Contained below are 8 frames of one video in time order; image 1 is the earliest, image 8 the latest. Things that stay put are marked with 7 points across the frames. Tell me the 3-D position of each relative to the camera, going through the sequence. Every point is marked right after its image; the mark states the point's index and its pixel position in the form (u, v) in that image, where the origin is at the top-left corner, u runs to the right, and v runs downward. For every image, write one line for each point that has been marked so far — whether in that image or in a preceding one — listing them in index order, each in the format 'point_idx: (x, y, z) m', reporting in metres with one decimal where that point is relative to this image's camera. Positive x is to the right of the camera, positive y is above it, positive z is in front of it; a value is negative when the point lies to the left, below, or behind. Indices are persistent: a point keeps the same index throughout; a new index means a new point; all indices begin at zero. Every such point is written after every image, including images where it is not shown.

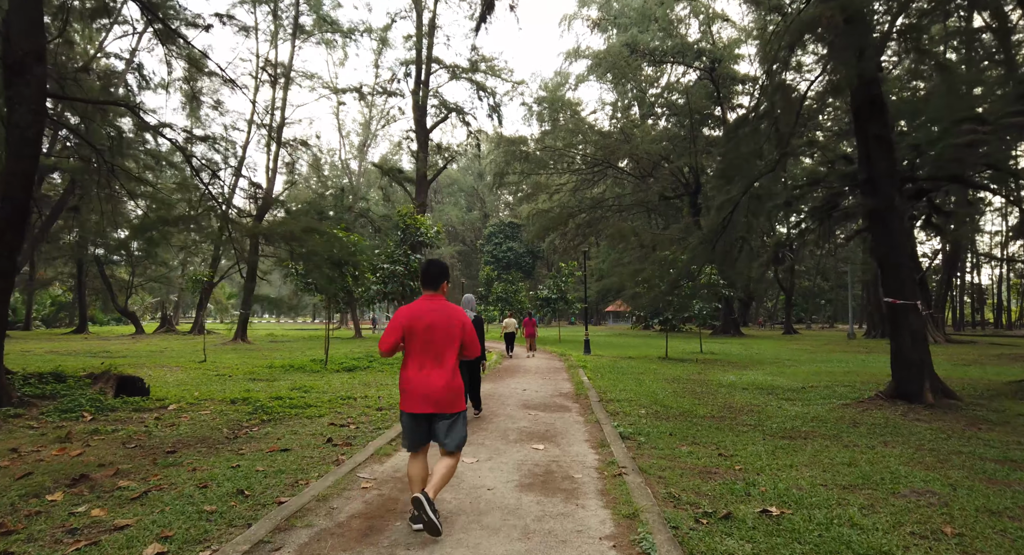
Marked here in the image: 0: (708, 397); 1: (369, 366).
0: (+3.0, -1.9, +10.1) m
1: (-3.3, -2.1, +15.2) m
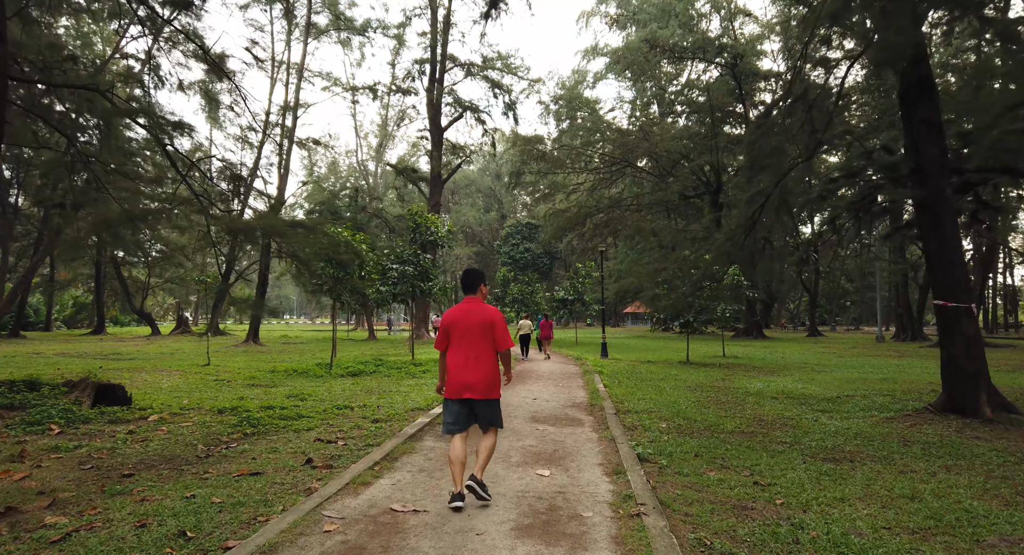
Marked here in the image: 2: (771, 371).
0: (+3.2, -1.9, +9.3) m
1: (-3.0, -2.1, +14.6) m
2: (+6.3, -2.3, +15.9) m
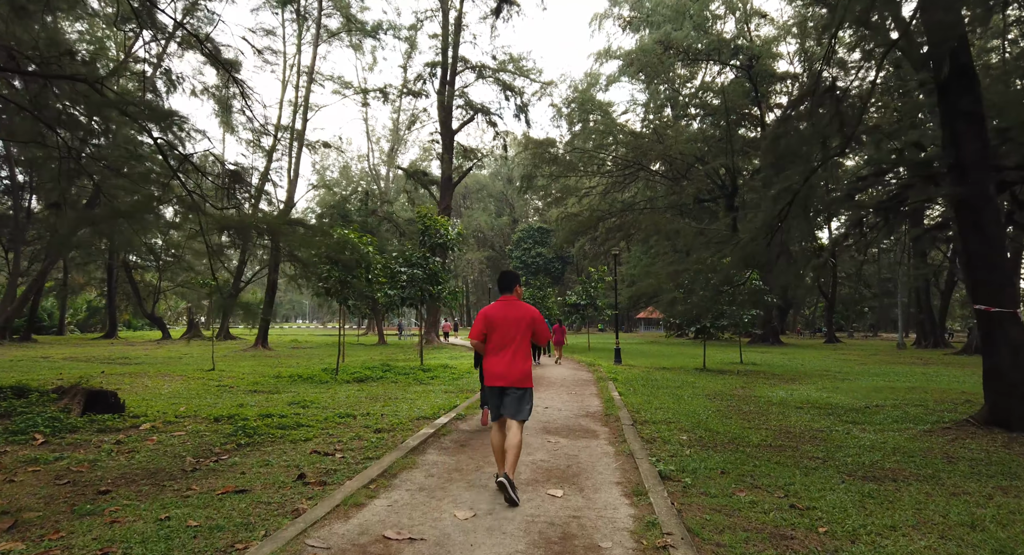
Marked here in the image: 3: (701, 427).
0: (+3.3, -1.9, +8.8) m
1: (-2.8, -2.2, +14.2) m
2: (+6.6, -2.4, +15.3) m
3: (+2.3, -1.8, +7.7) m
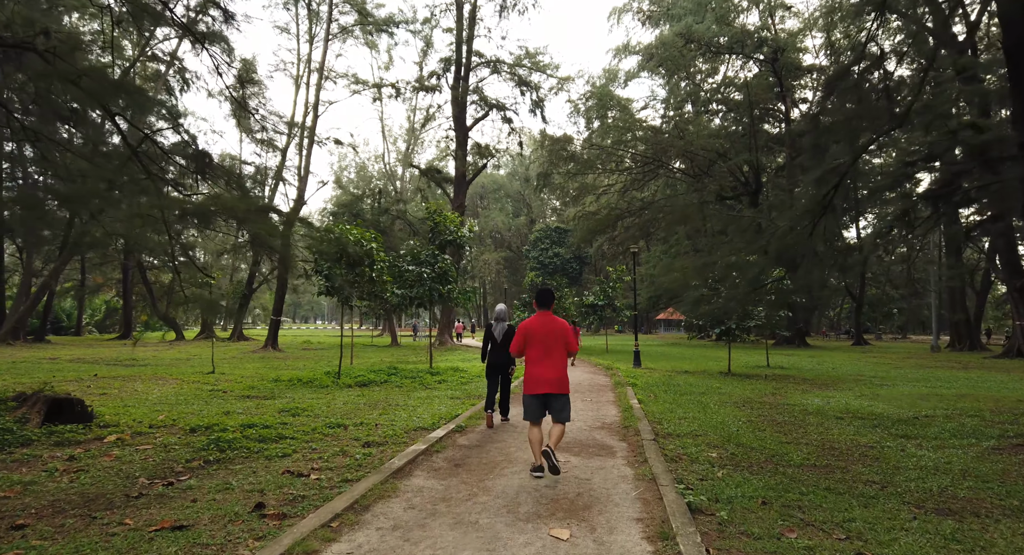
0: (+3.4, -1.8, +7.8) m
1: (-2.6, -2.1, +13.4) m
2: (+6.8, -2.3, +14.3) m
3: (+2.3, -1.7, +6.8) m
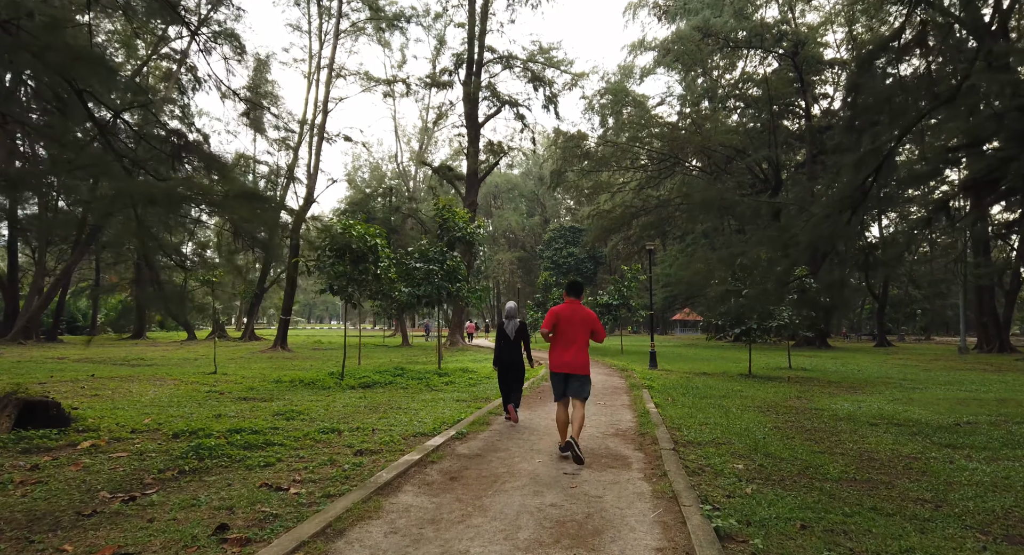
0: (+3.5, -1.8, +7.2) m
1: (-2.3, -2.1, +12.9) m
2: (+7.1, -2.3, +13.5) m
3: (+2.4, -1.7, +6.2) m
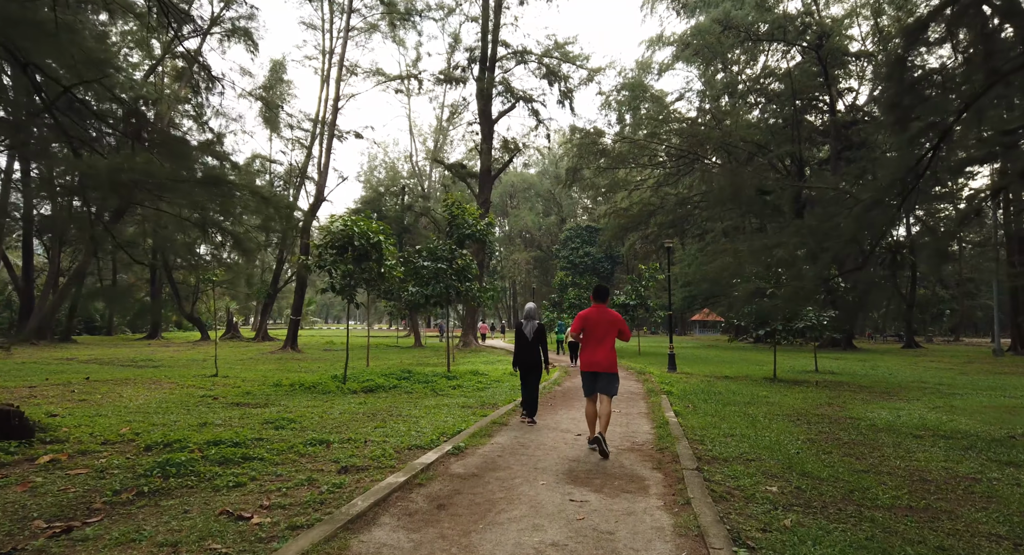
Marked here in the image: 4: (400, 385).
0: (+3.5, -1.8, +6.4) m
1: (-2.1, -2.0, +12.3) m
2: (+7.3, -2.3, +12.7) m
3: (+2.4, -1.6, +5.5) m
4: (-2.1, -2.1, +12.6) m
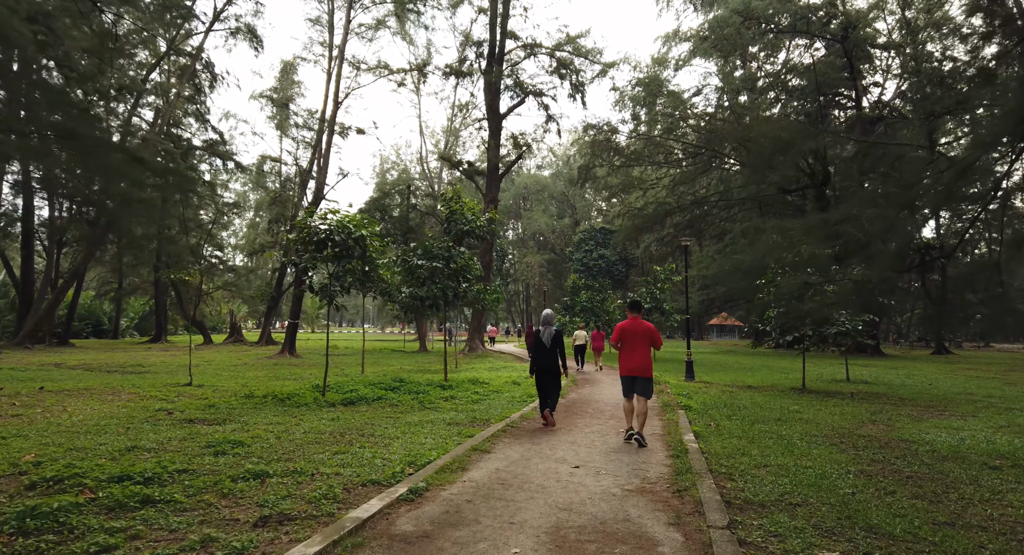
0: (+3.4, -1.7, +5.0) m
1: (-2.2, -2.0, +11.1) m
2: (+7.3, -2.2, +11.2) m
3: (+2.2, -1.6, +4.1) m
4: (-2.2, -2.1, +11.3) m
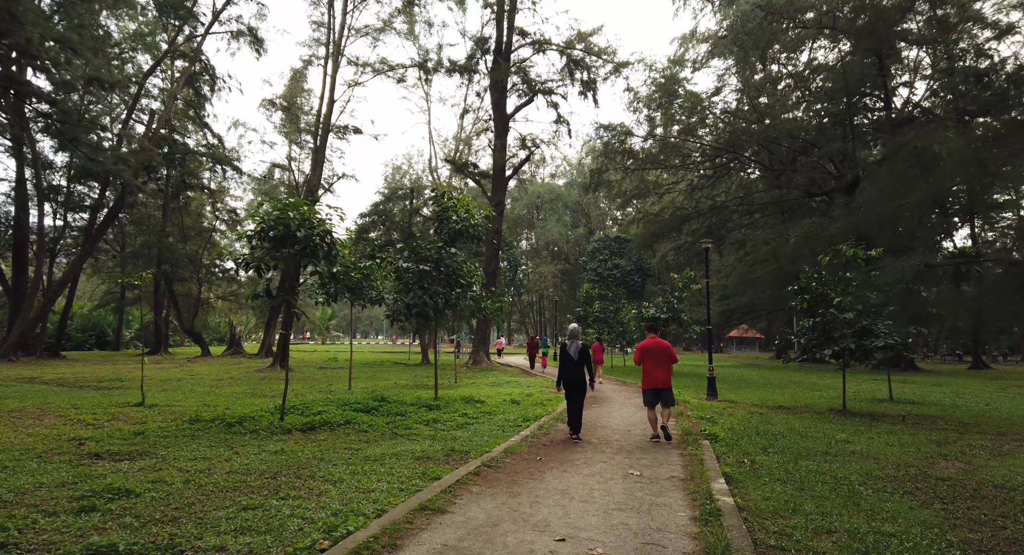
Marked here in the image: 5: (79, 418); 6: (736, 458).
0: (+3.1, -1.6, +3.3) m
1: (-2.3, -2.1, +9.4) m
2: (+7.1, -2.3, +9.3) m
3: (+1.9, -1.5, +2.4) m
4: (-2.3, -2.1, +9.7) m
5: (-6.2, -2.0, +9.3) m
6: (+2.4, -1.9, +6.9) m
